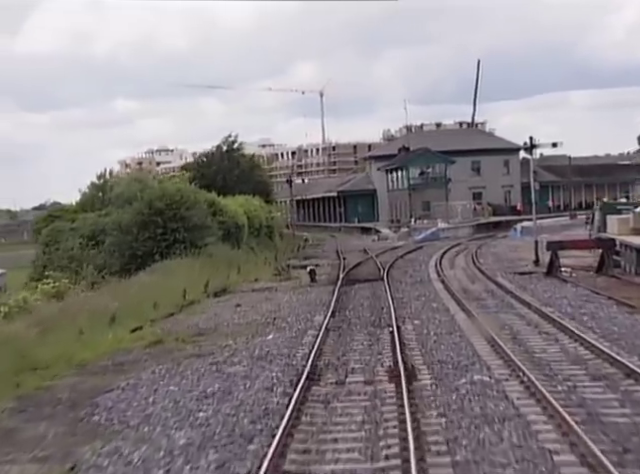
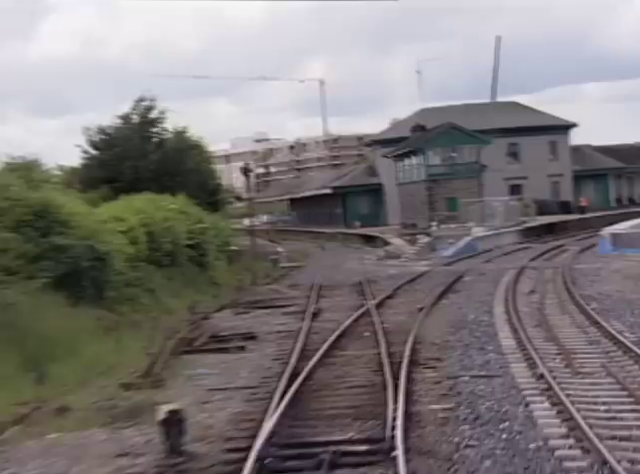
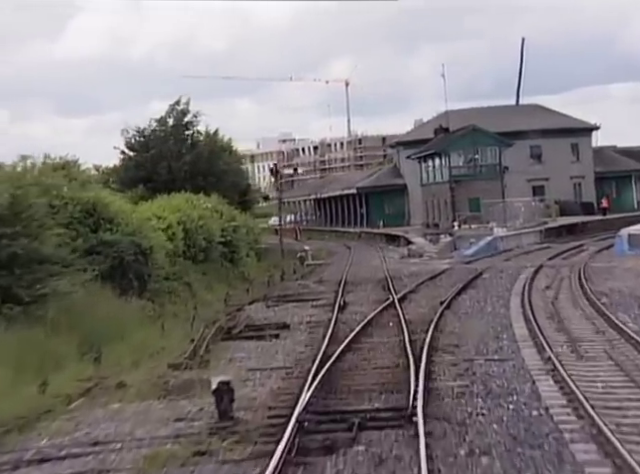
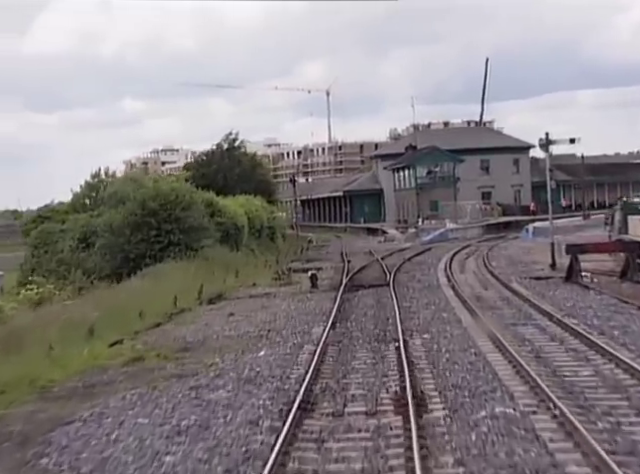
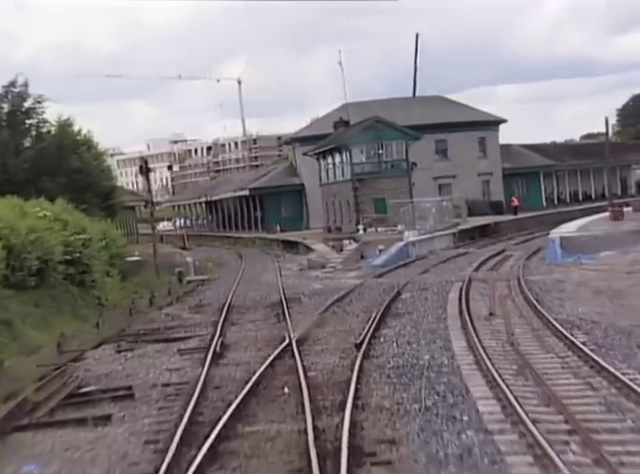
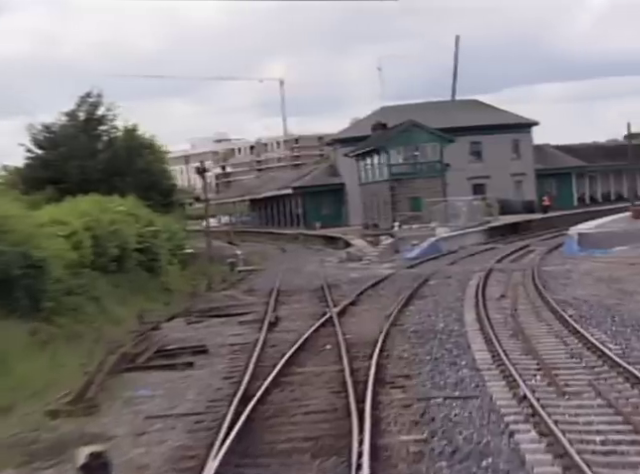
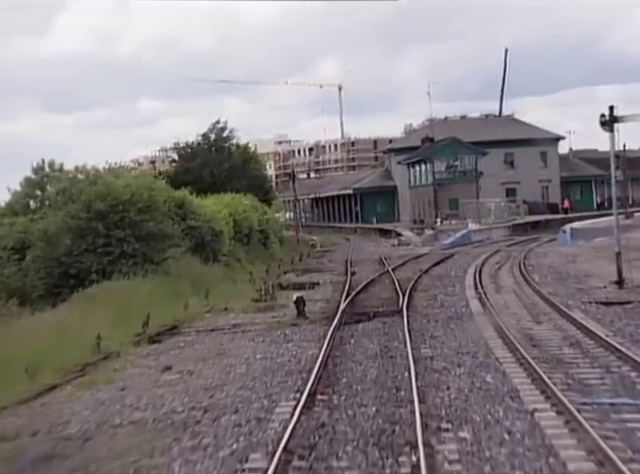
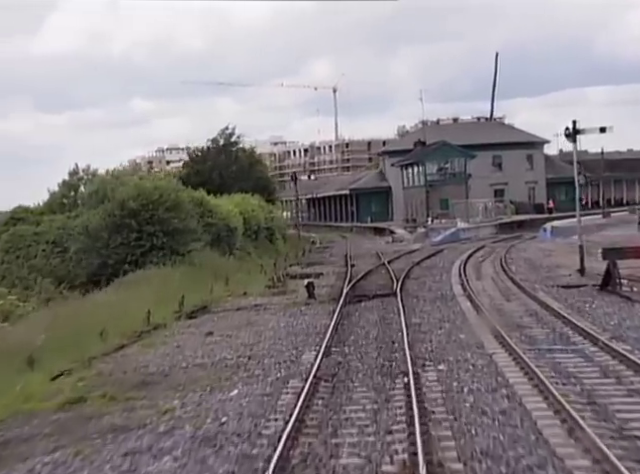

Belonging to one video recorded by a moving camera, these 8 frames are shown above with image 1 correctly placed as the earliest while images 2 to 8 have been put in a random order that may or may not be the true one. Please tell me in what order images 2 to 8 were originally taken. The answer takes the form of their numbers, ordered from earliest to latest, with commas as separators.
4, 8, 7, 3, 2, 6, 5
